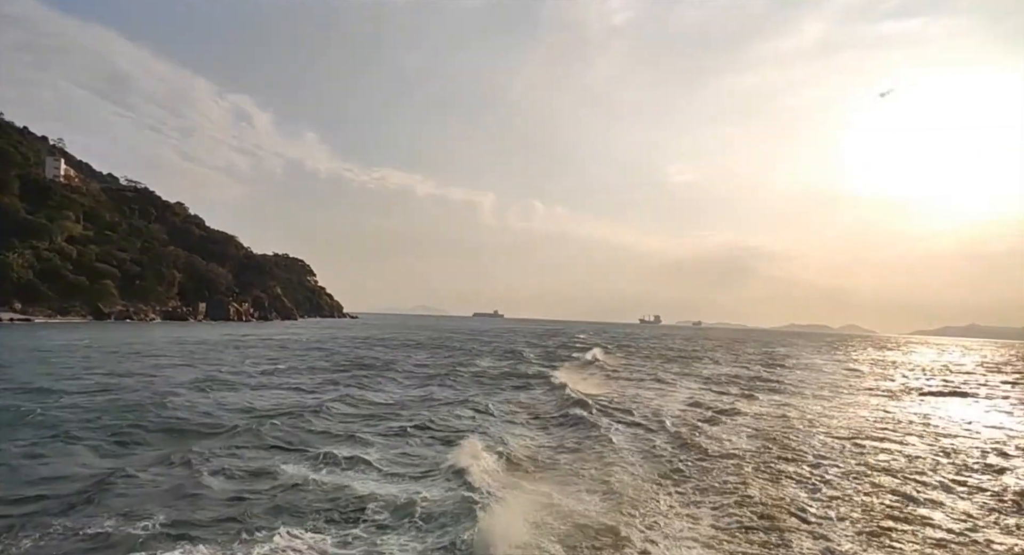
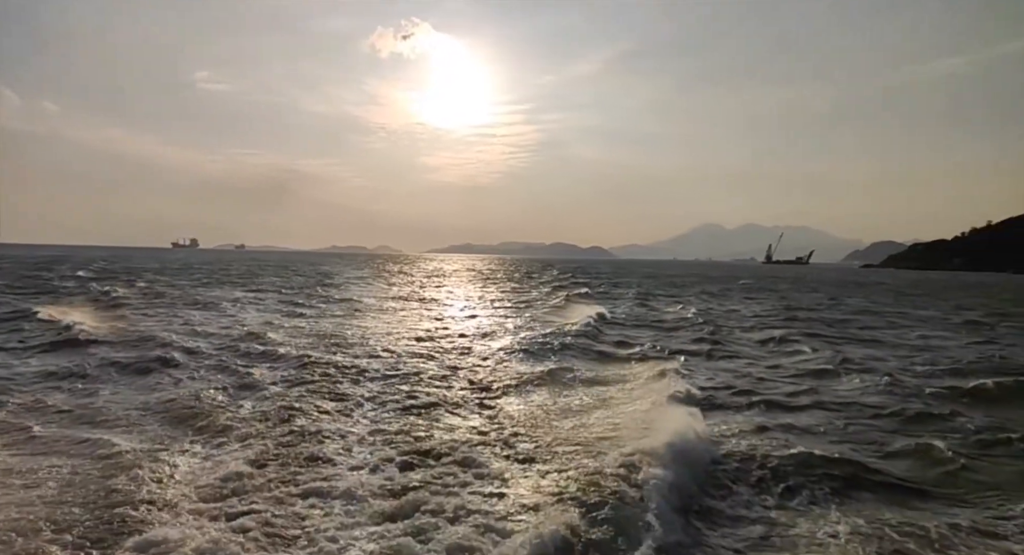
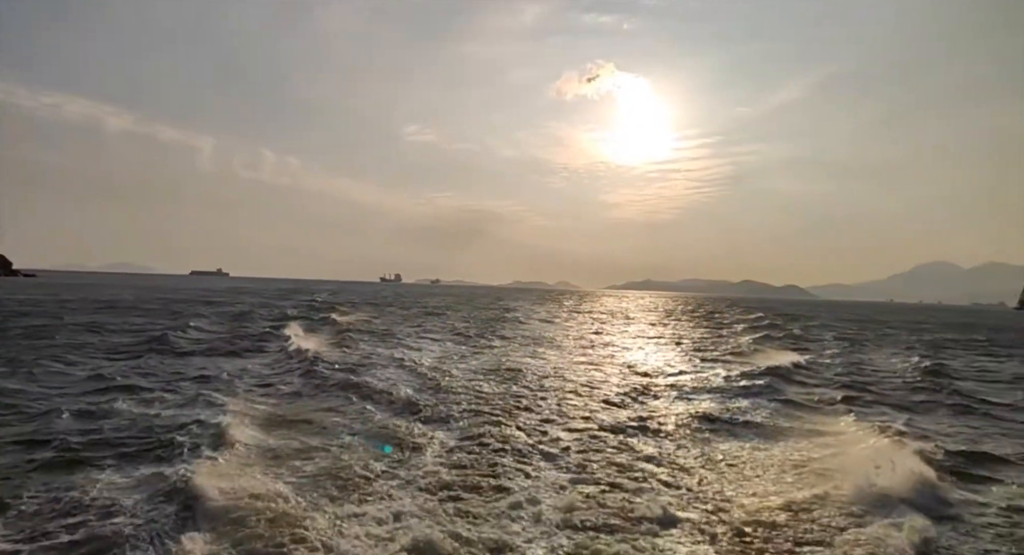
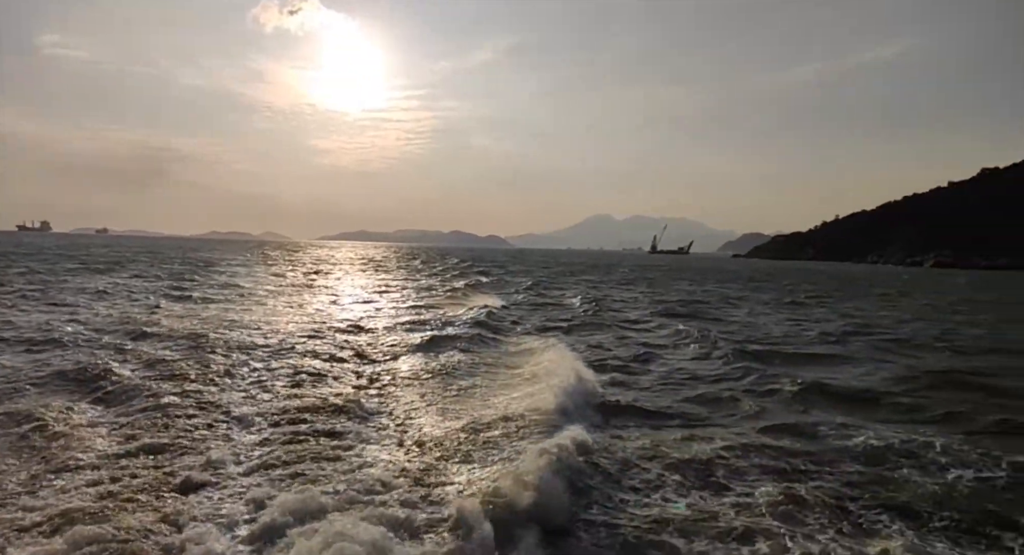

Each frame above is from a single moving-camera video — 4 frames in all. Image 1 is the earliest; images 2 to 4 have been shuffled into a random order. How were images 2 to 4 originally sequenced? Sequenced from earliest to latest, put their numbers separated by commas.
3, 2, 4
